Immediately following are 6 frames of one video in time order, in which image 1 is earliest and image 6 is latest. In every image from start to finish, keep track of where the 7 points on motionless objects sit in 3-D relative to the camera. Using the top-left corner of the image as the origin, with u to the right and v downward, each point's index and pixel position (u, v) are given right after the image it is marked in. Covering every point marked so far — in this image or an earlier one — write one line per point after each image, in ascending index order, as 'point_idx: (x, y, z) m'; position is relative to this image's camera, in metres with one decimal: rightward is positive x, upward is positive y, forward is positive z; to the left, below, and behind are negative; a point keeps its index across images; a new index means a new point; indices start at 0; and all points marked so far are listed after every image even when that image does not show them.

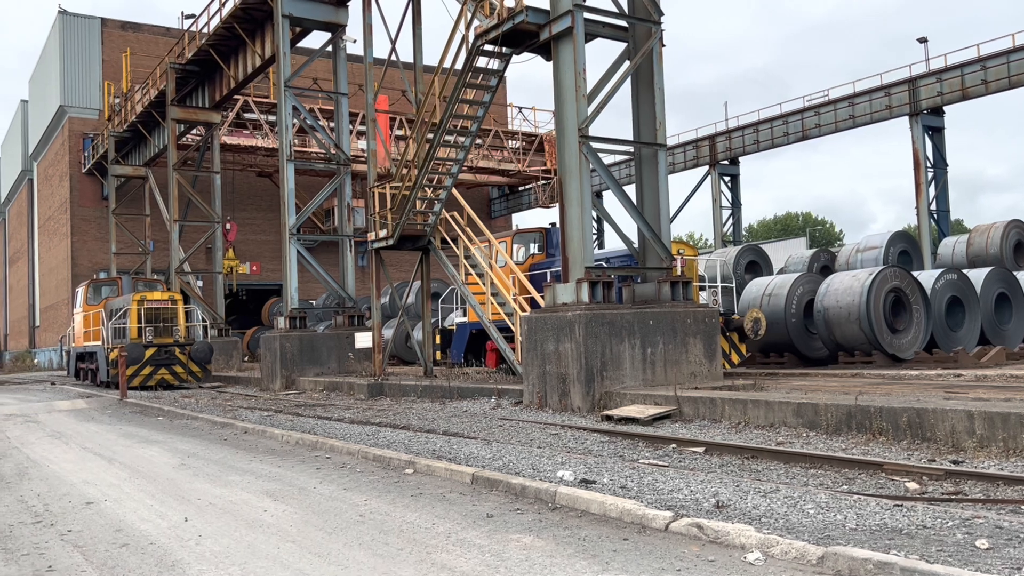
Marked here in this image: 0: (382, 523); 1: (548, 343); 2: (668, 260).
0: (-0.7, -1.2, +4.3) m
1: (+0.5, -0.8, +11.5) m
2: (+2.4, +0.4, +12.3) m
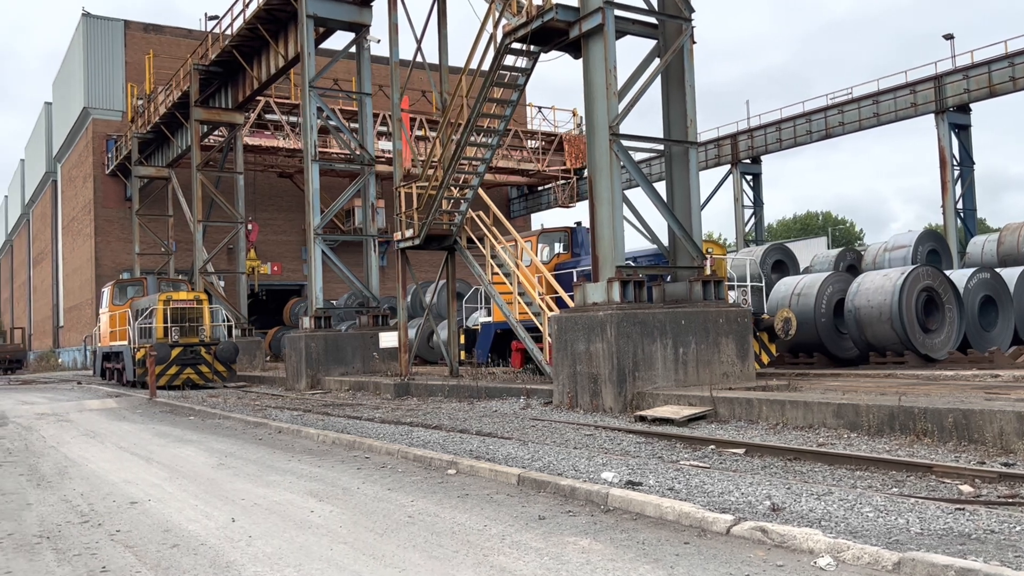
0: (-0.4, -1.2, +4.2) m
1: (+0.9, -0.8, +11.4) m
2: (+2.8, +0.4, +12.1) m
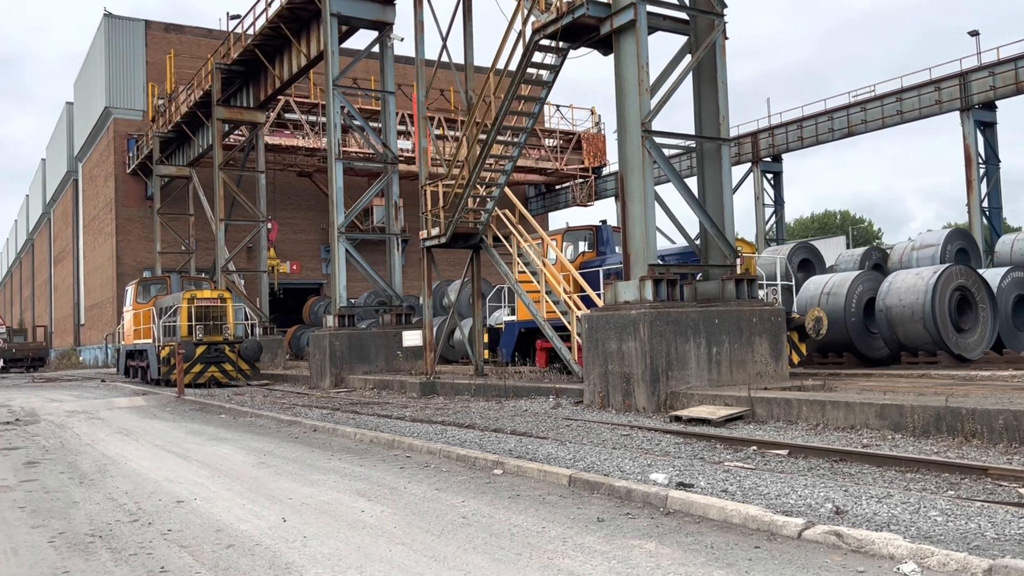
0: (-0.1, -1.2, +4.1) m
1: (+1.4, -0.7, +11.3) m
2: (+3.2, +0.4, +12.0) m
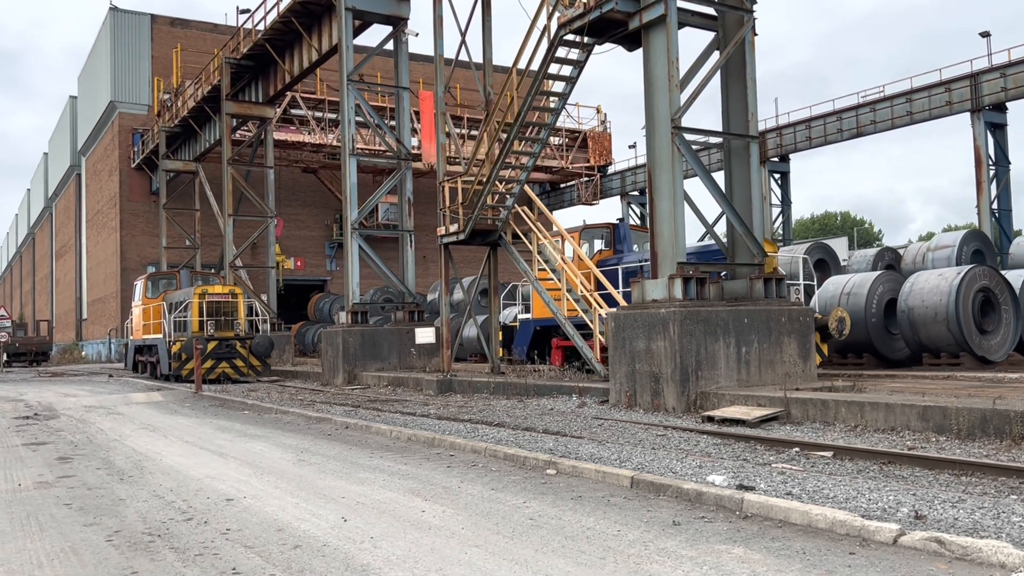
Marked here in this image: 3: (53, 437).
0: (+0.2, -1.2, +4.0) m
1: (+1.7, -0.7, +11.1) m
2: (+3.6, +0.4, +11.9) m
3: (-4.9, -1.6, +8.7) m
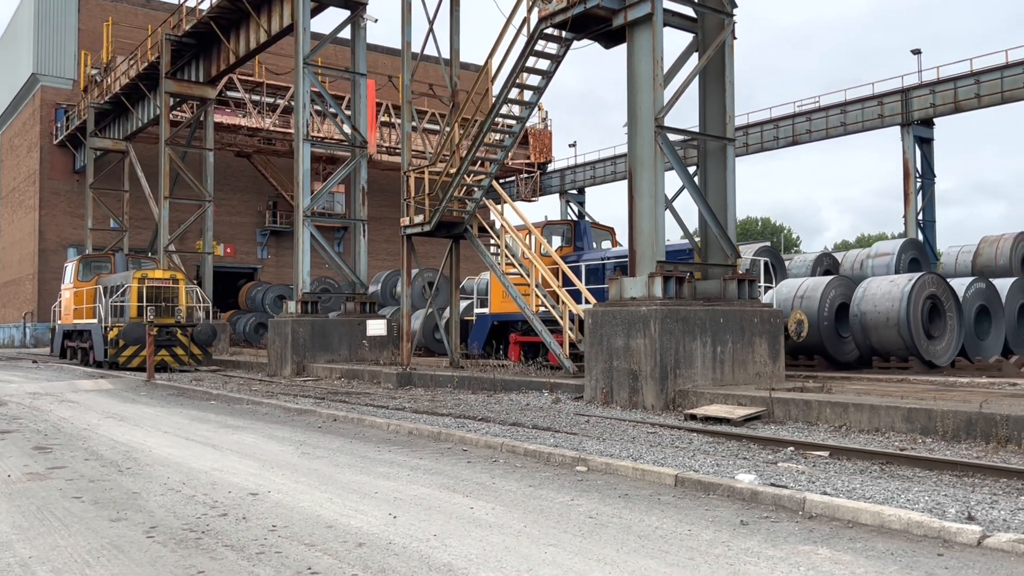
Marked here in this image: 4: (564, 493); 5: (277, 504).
0: (+0.6, -1.1, +3.9) m
1: (+1.4, -0.7, +11.1) m
2: (+3.3, +0.4, +12.0) m
3: (-5.0, -1.4, +8.1) m
4: (+0.3, -1.2, +4.7) m
5: (-1.3, -1.2, +4.4) m
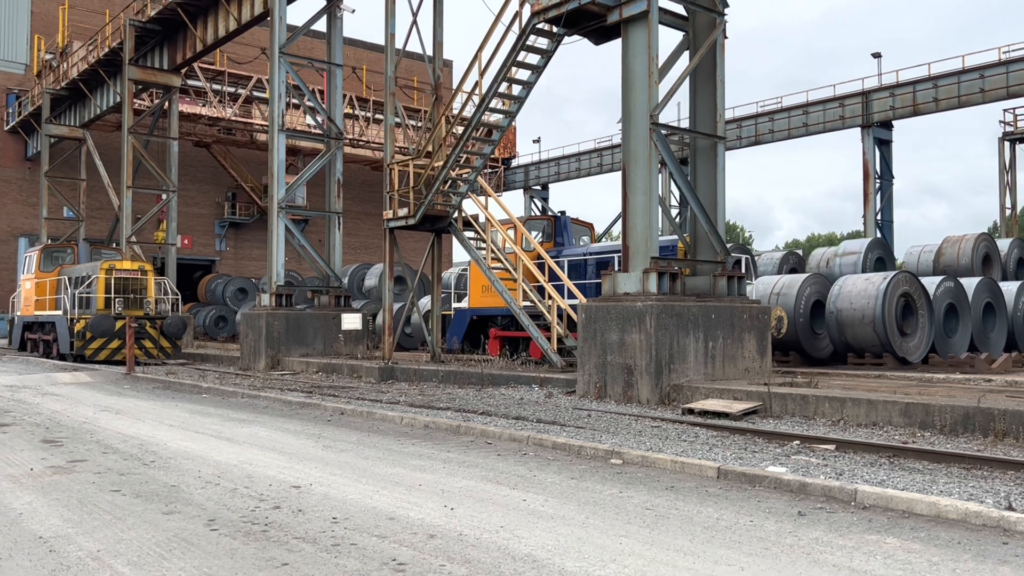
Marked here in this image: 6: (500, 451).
0: (+0.9, -1.1, +3.9) m
1: (+1.4, -0.6, +11.2) m
2: (+3.2, +0.5, +12.2) m
3: (-4.9, -1.3, +7.9) m
4: (+0.6, -1.1, +4.7) m
5: (-1.0, -1.1, +4.4) m
6: (-0.1, -1.2, +5.9) m
